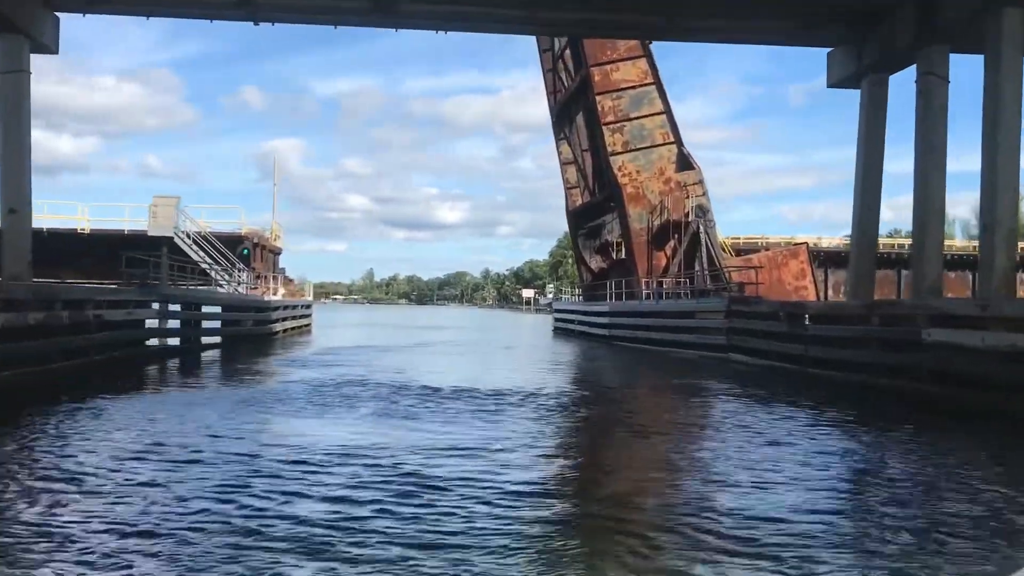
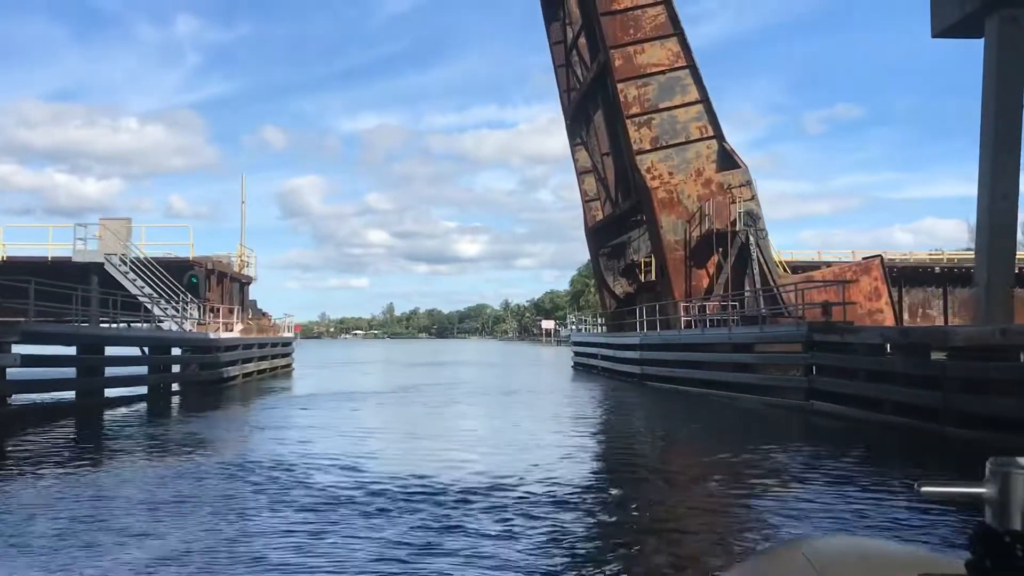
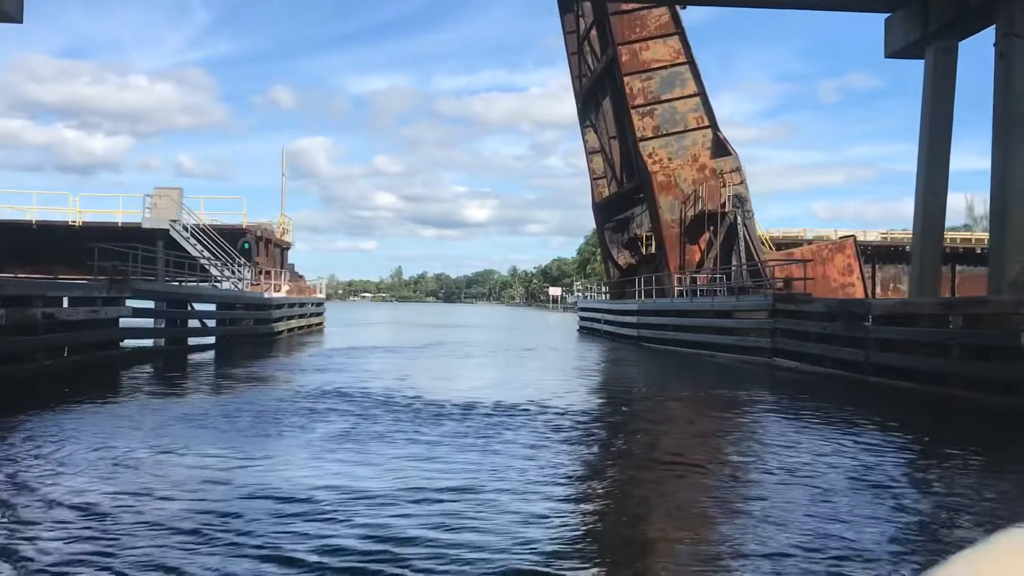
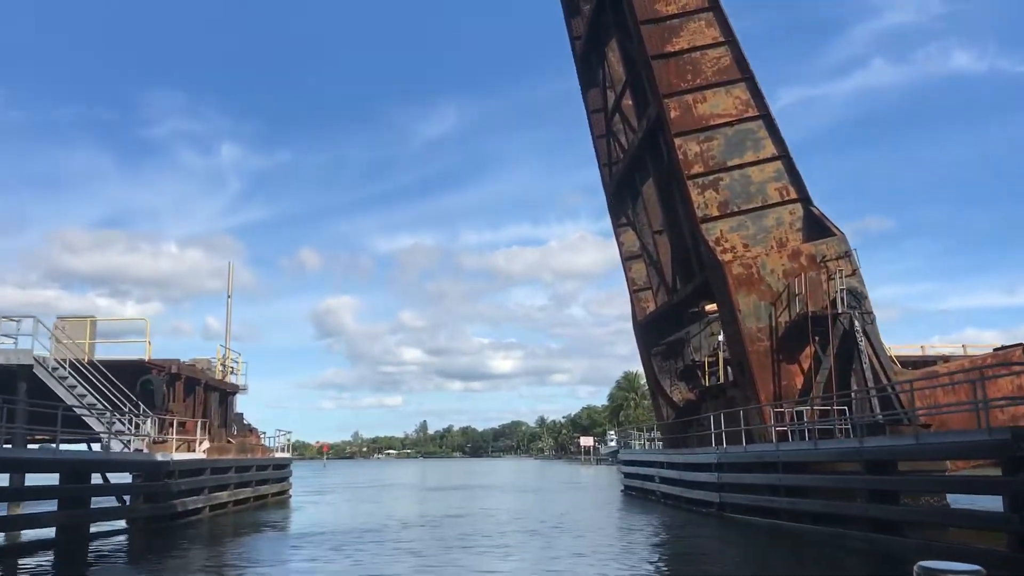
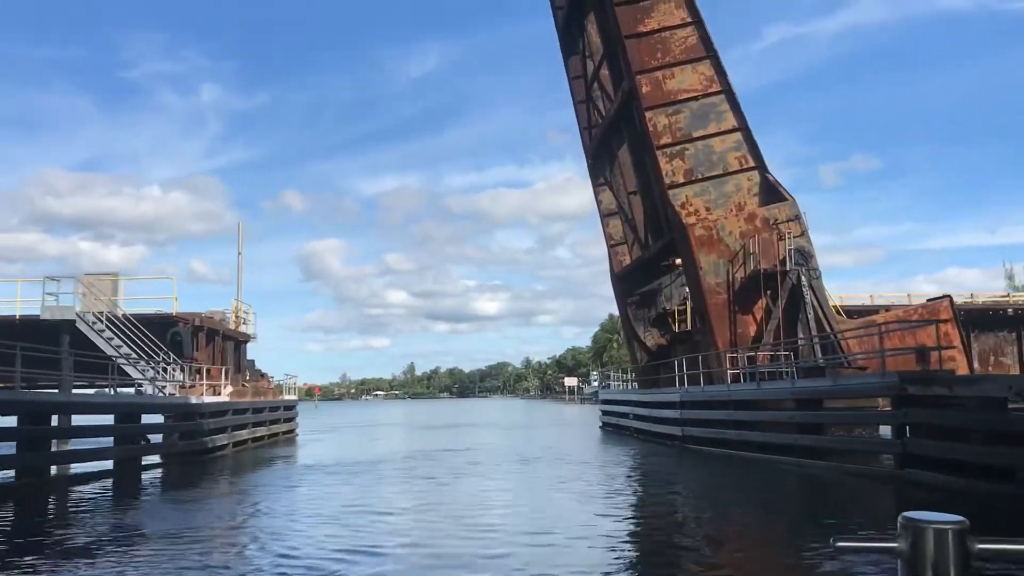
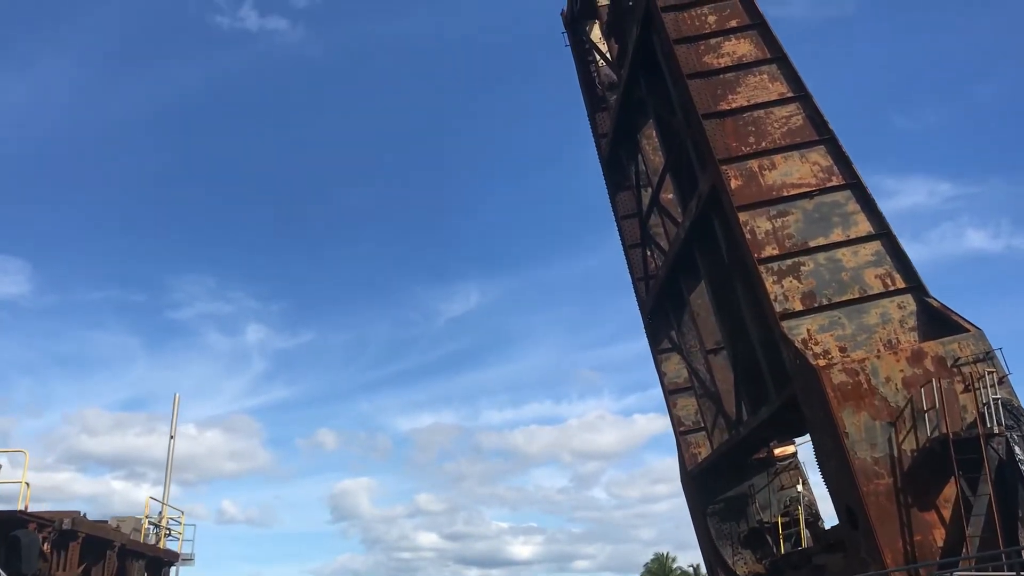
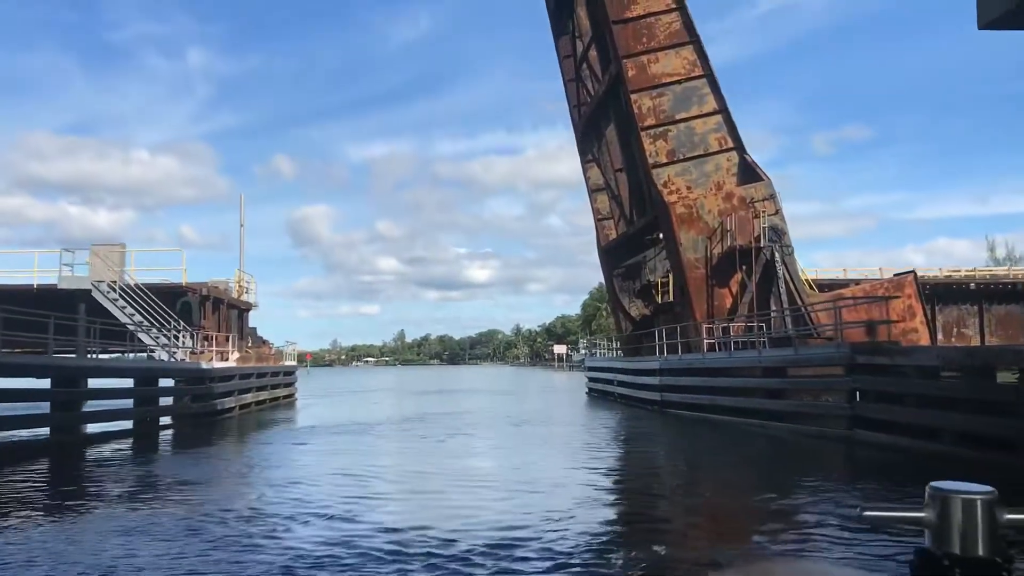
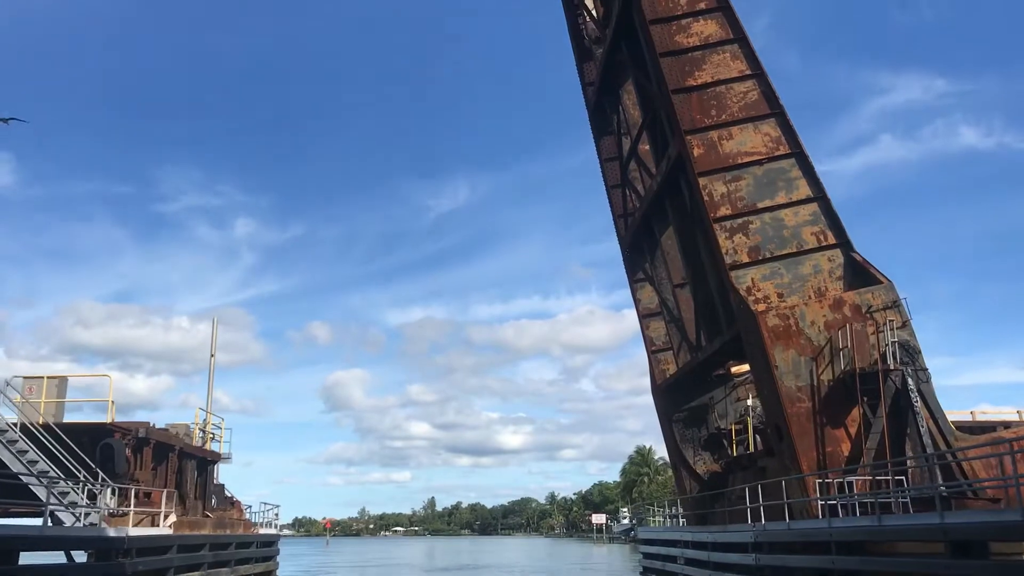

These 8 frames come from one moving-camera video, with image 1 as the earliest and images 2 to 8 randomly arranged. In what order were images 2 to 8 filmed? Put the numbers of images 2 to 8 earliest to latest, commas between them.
3, 2, 7, 5, 4, 8, 6
